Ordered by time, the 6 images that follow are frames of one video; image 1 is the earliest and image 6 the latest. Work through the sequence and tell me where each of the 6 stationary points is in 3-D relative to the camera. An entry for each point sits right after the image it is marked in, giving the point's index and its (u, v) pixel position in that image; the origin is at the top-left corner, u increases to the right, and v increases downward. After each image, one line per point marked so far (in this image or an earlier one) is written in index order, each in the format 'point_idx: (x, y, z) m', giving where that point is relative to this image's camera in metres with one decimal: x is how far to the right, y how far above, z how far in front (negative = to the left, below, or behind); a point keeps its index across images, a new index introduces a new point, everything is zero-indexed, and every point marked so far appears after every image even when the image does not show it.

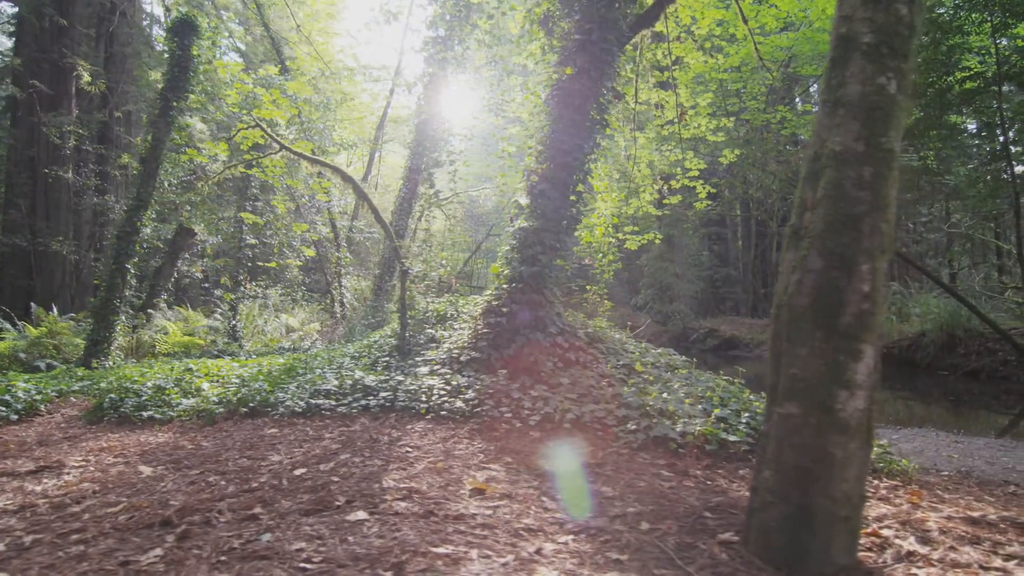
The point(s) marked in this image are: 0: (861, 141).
0: (+1.3, +0.5, +2.2) m
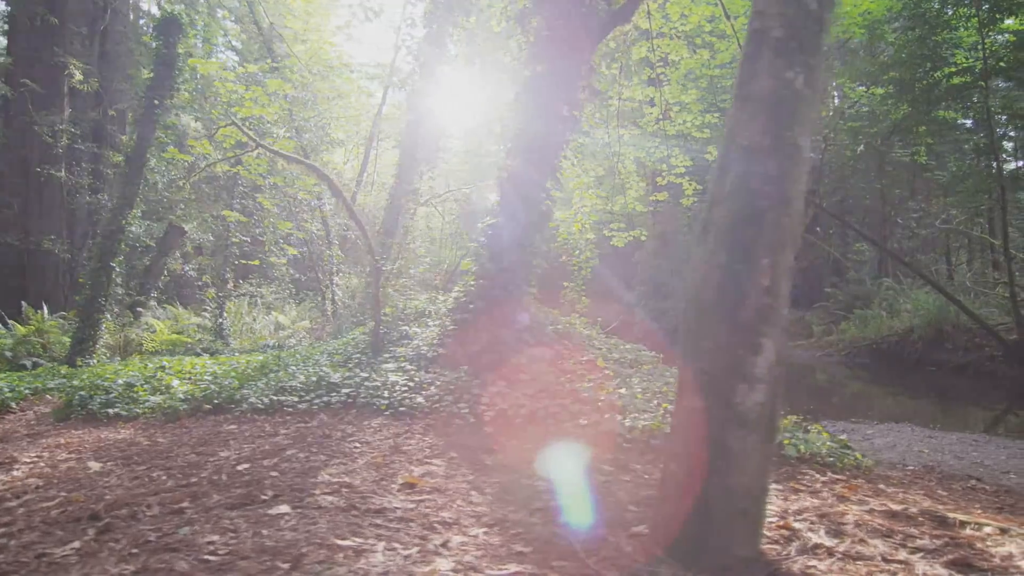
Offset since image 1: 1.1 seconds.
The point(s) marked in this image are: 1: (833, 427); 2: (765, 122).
0: (+0.9, +0.6, +2.2) m
1: (+4.3, -1.9, +8.1) m
2: (+0.9, +0.6, +2.2) m
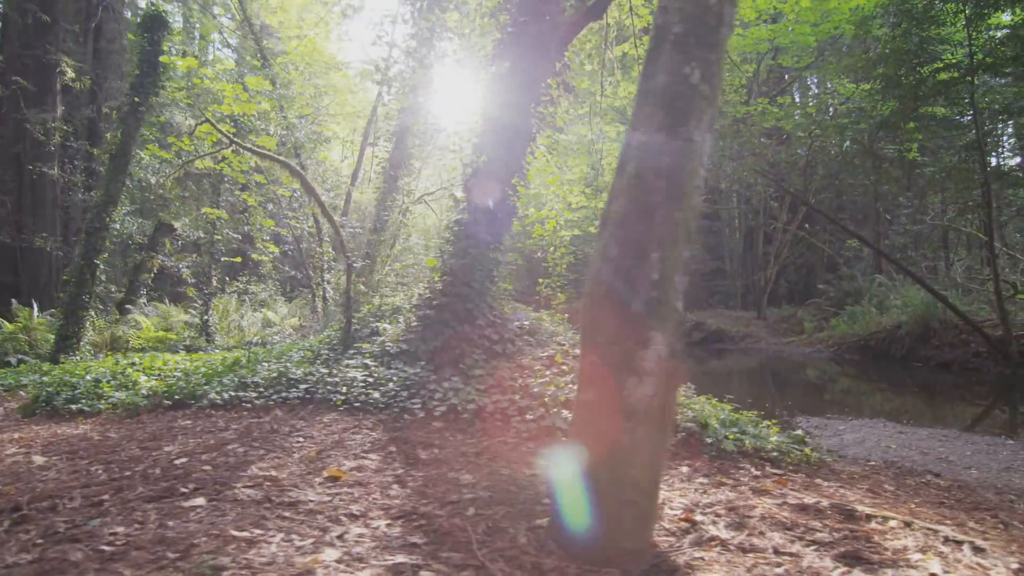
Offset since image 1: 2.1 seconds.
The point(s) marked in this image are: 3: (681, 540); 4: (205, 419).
0: (+0.6, +0.6, +2.2) m
1: (+4.0, -1.8, +8.1) m
2: (+0.5, +0.6, +2.3) m
3: (+0.6, -0.9, +2.3) m
4: (-2.4, -1.0, +4.8) m
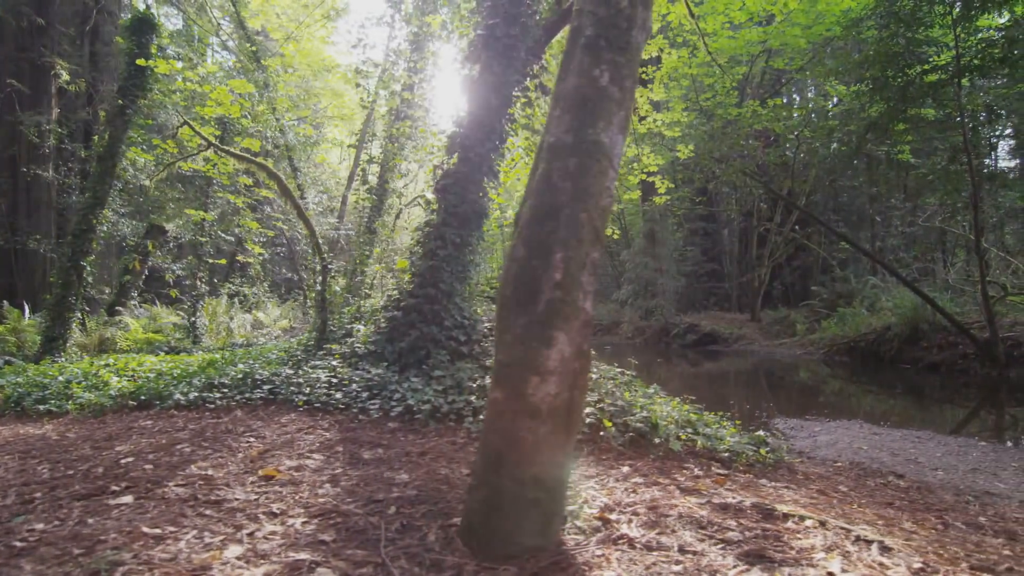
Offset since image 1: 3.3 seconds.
0: (+0.2, +0.6, +2.3) m
1: (+3.7, -1.8, +8.1) m
2: (+0.2, +0.6, +2.3) m
3: (+0.3, -0.9, +2.3) m
4: (-2.8, -1.0, +4.8) m
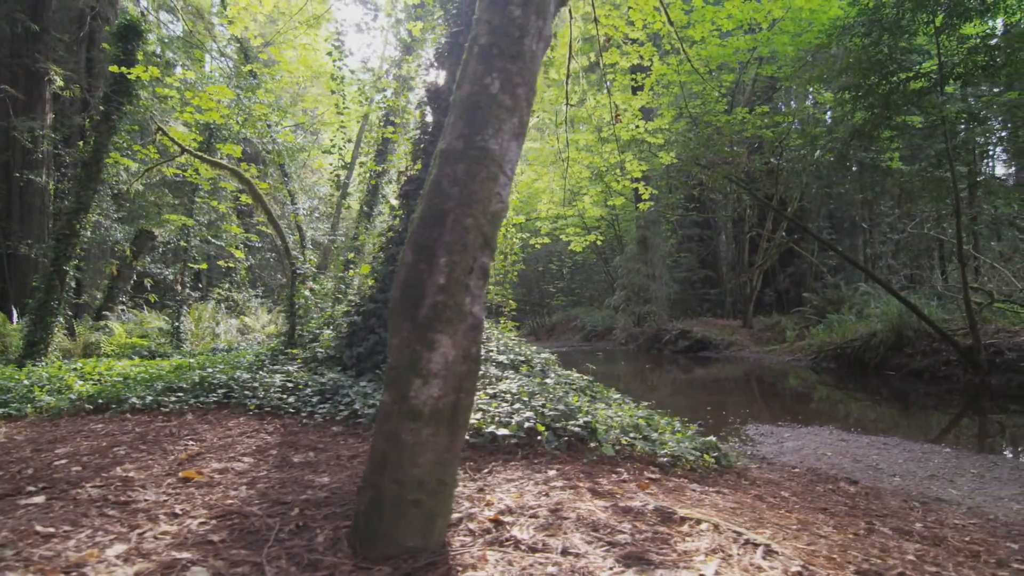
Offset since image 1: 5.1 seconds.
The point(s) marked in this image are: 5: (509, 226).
0: (-0.2, +0.6, +2.3) m
1: (+3.3, -1.9, +8.1) m
2: (-0.2, +0.6, +2.3) m
3: (-0.1, -1.0, +2.3) m
4: (-3.2, -1.1, +4.8) m
5: (-0.1, +1.1, +11.1) m
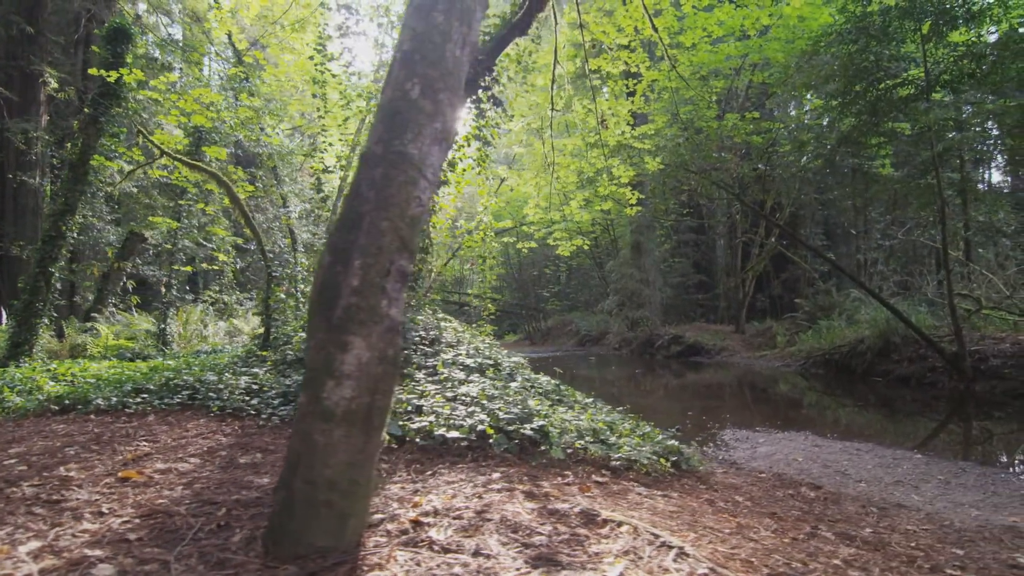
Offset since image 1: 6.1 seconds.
0: (-0.5, +0.6, +2.3) m
1: (+2.9, -2.0, +8.1) m
2: (-0.5, +0.6, +2.3) m
3: (-0.5, -1.0, +2.3) m
4: (-3.5, -1.1, +4.9) m
5: (-0.4, +1.1, +11.1) m
